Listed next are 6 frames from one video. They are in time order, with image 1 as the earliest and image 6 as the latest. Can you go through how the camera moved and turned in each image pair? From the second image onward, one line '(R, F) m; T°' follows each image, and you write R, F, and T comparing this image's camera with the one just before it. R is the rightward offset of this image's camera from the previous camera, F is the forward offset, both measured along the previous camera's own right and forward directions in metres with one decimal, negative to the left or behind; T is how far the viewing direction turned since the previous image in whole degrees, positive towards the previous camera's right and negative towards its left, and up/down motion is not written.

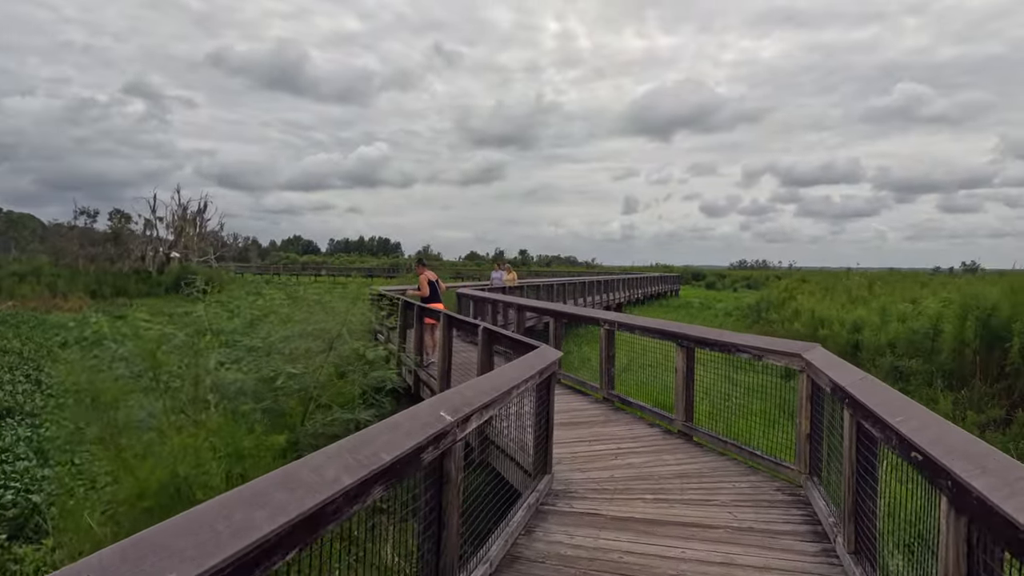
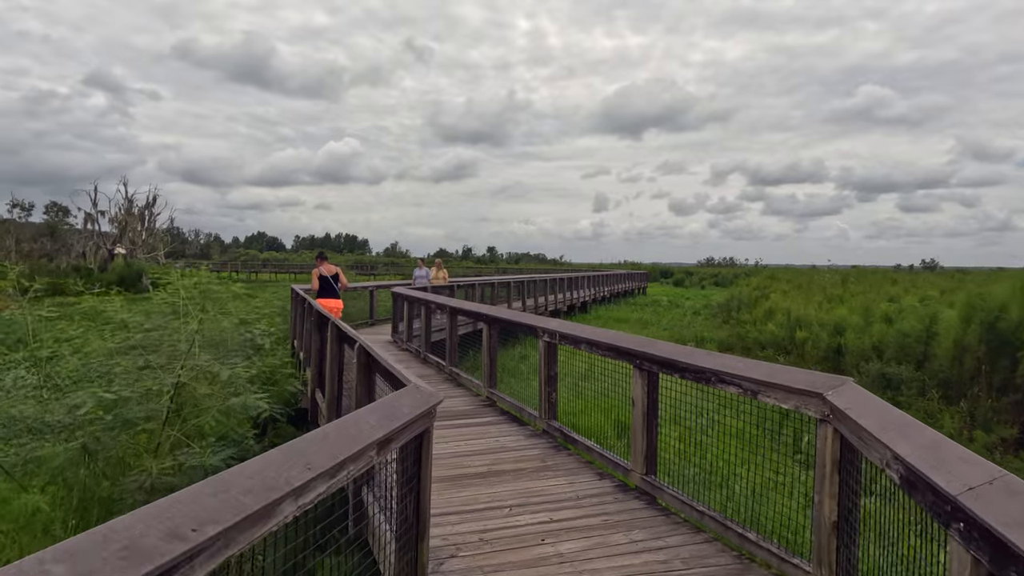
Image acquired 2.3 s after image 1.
(+0.5, +1.6) m; +3°
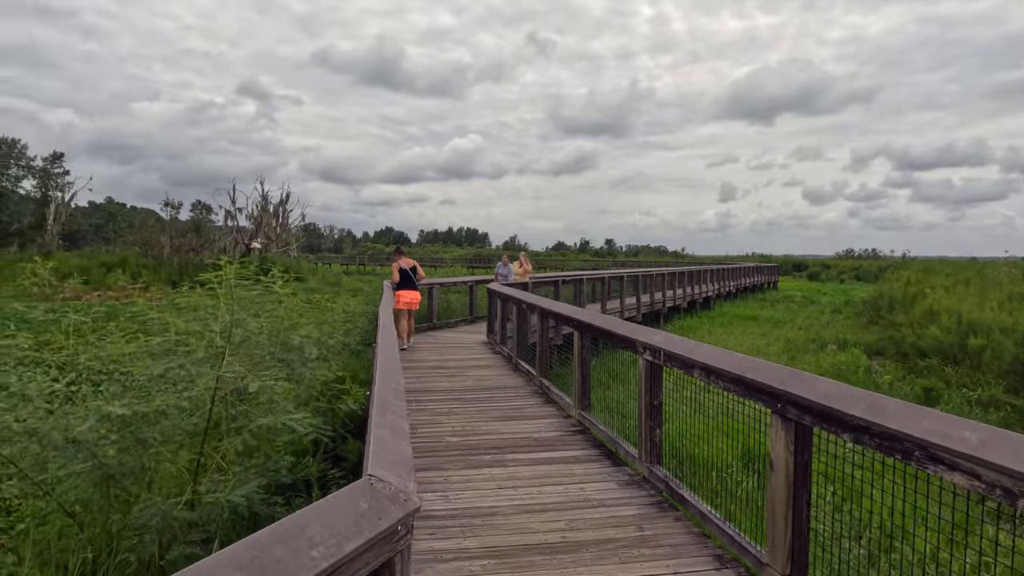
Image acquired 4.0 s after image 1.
(+0.2, +1.2) m; -10°
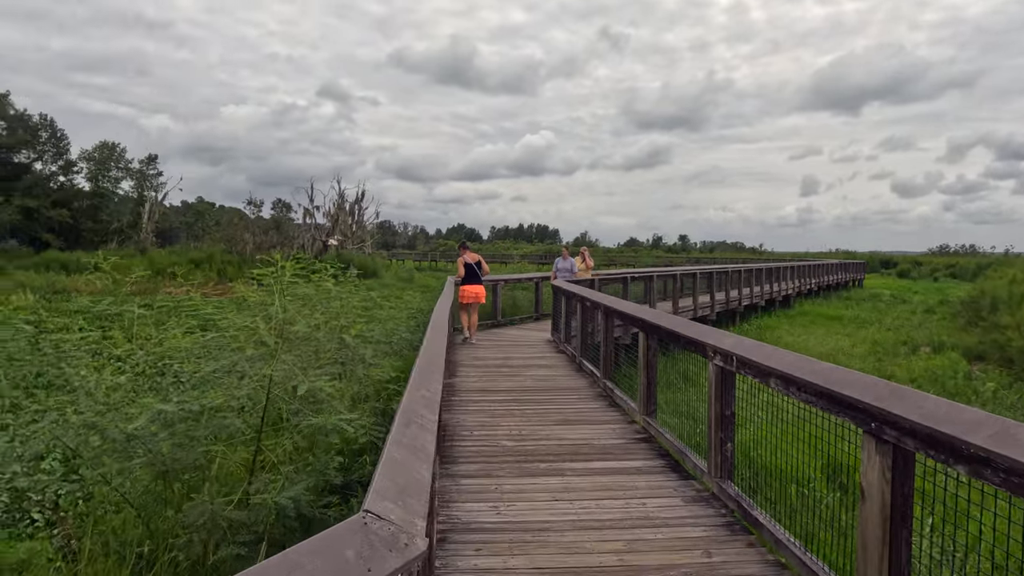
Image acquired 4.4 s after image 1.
(+0.1, +0.3) m; -6°
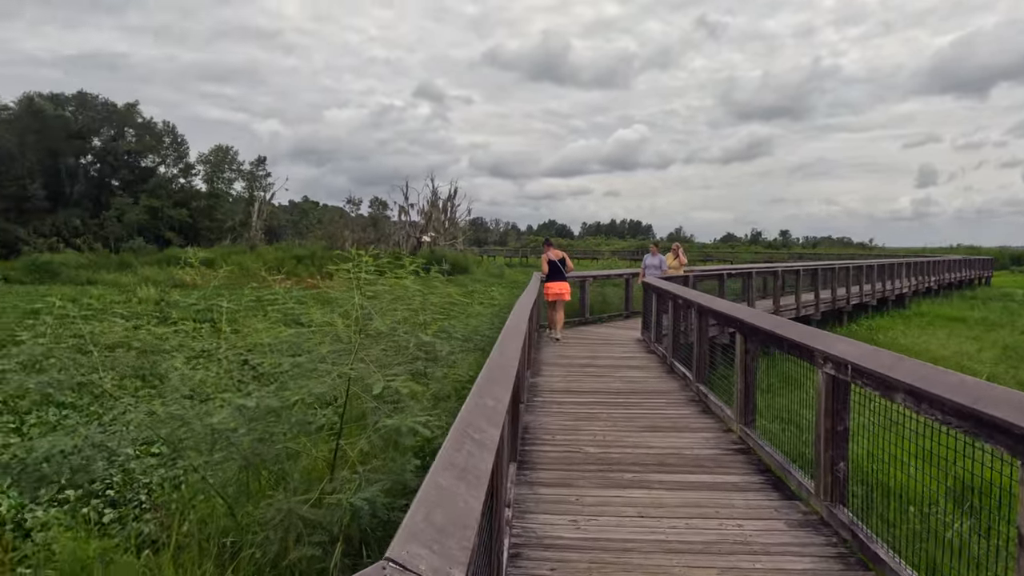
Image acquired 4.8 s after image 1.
(0.0, +0.3) m; -8°
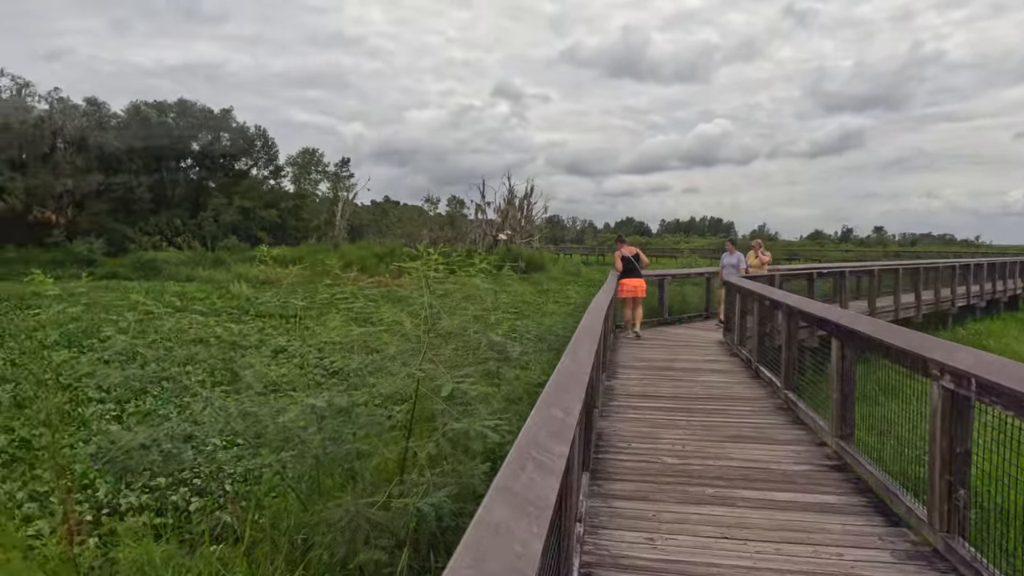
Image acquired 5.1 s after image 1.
(0.0, +0.2) m; -7°
